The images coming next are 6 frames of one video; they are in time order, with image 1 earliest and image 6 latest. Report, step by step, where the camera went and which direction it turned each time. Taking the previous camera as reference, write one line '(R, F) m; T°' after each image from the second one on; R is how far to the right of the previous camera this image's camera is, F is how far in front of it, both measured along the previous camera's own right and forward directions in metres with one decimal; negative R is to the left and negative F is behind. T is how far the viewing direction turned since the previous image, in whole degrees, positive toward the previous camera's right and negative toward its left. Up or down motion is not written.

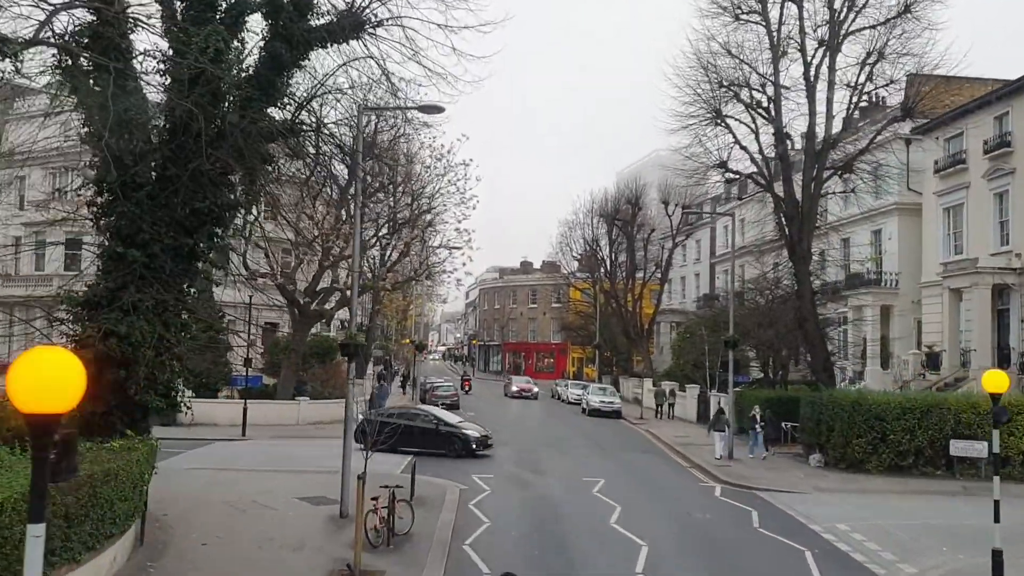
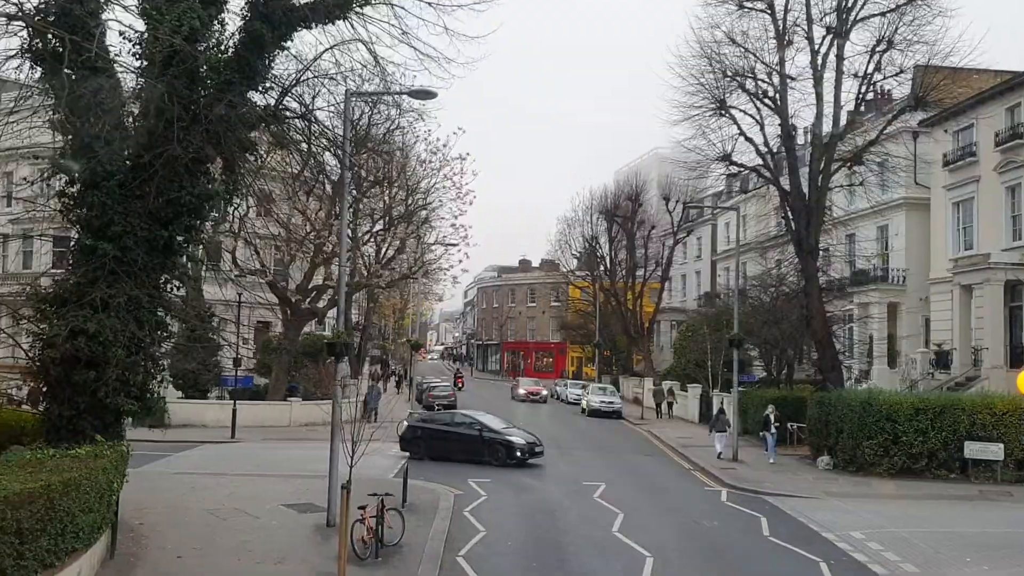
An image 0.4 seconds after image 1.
(0.0, +0.9) m; 0°
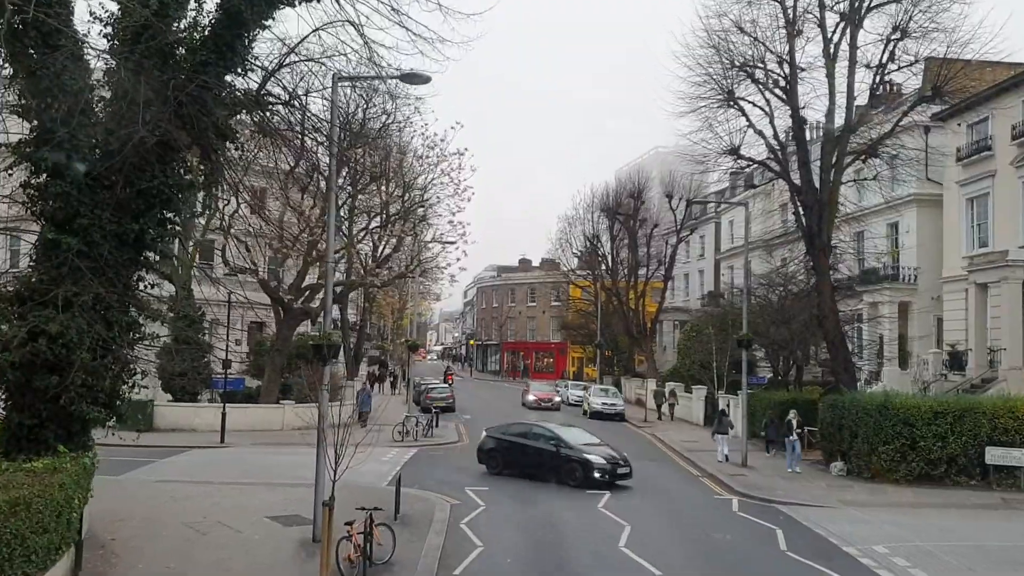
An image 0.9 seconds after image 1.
(0.0, +1.0) m; 0°
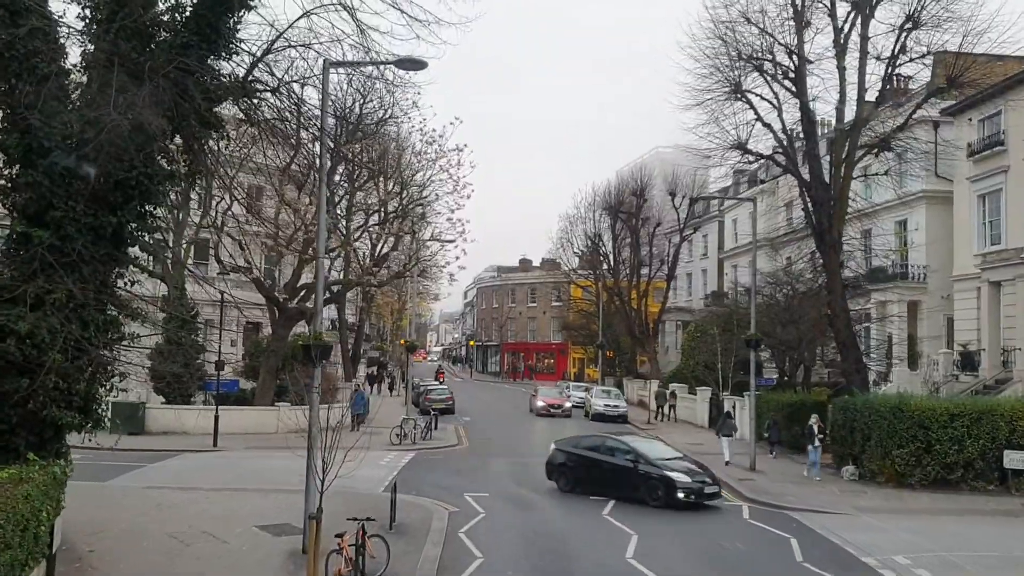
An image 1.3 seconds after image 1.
(0.0, +0.7) m; 0°
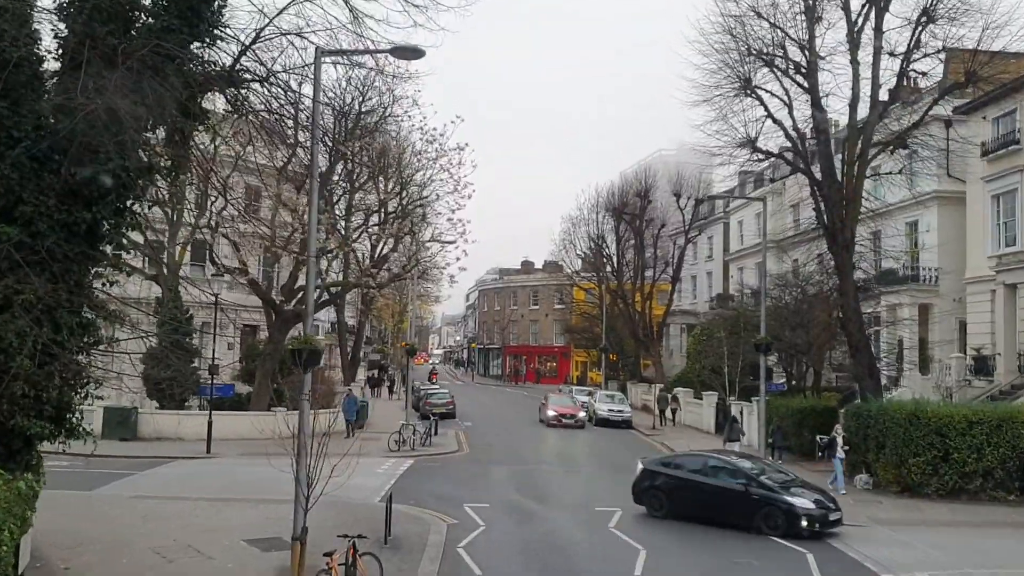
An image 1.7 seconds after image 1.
(0.0, +0.8) m; 0°
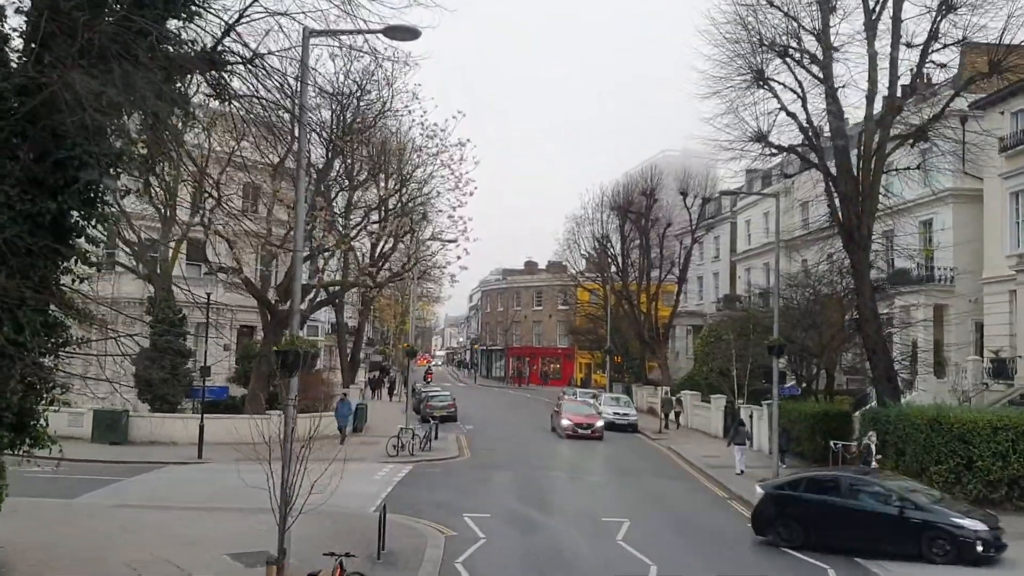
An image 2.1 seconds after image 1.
(0.0, +0.9) m; 0°
